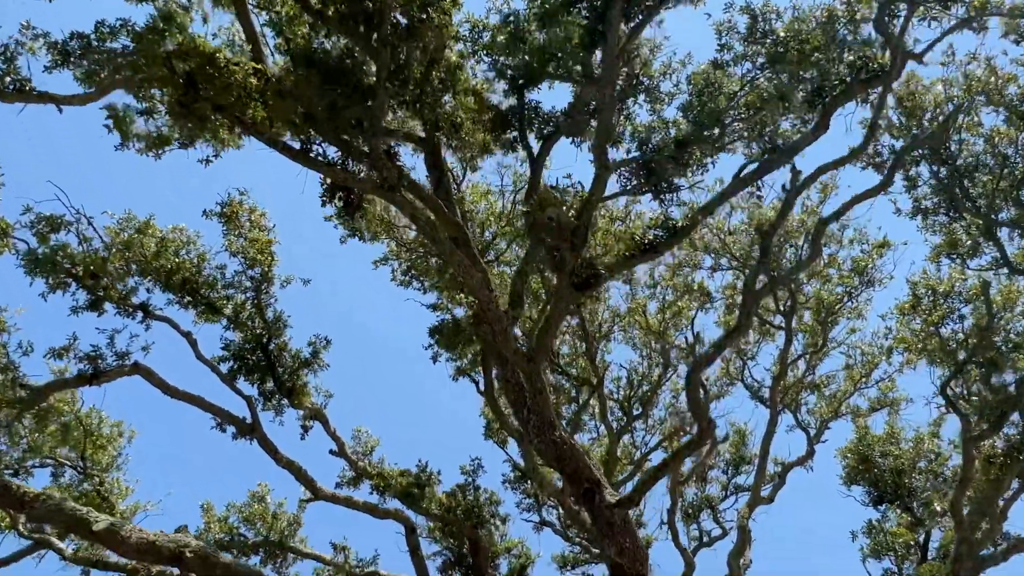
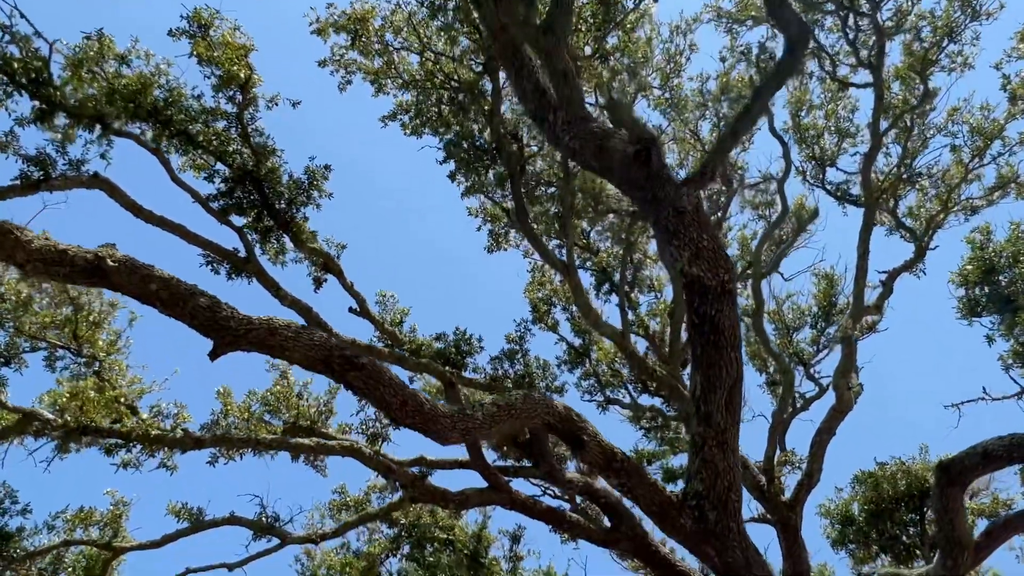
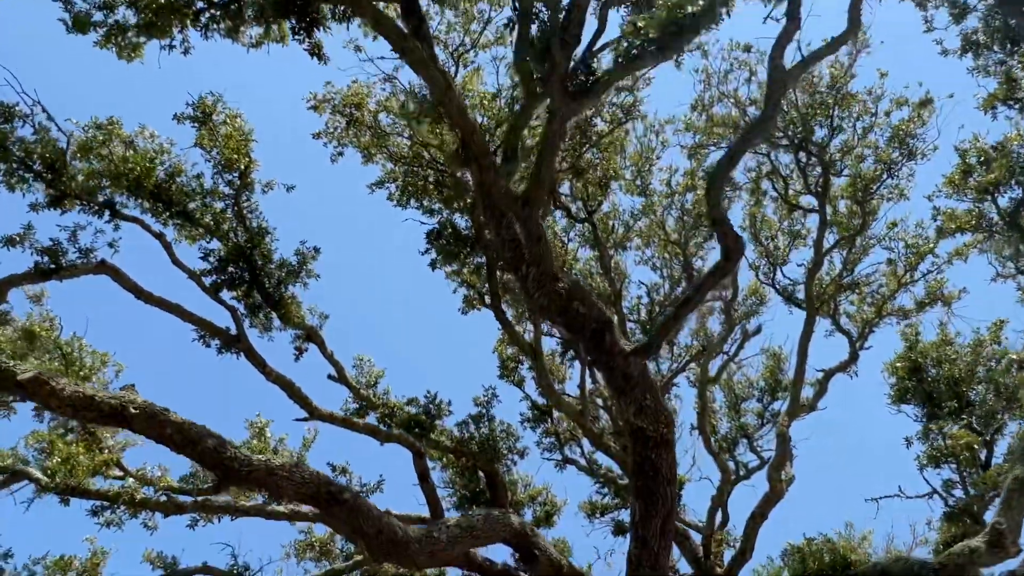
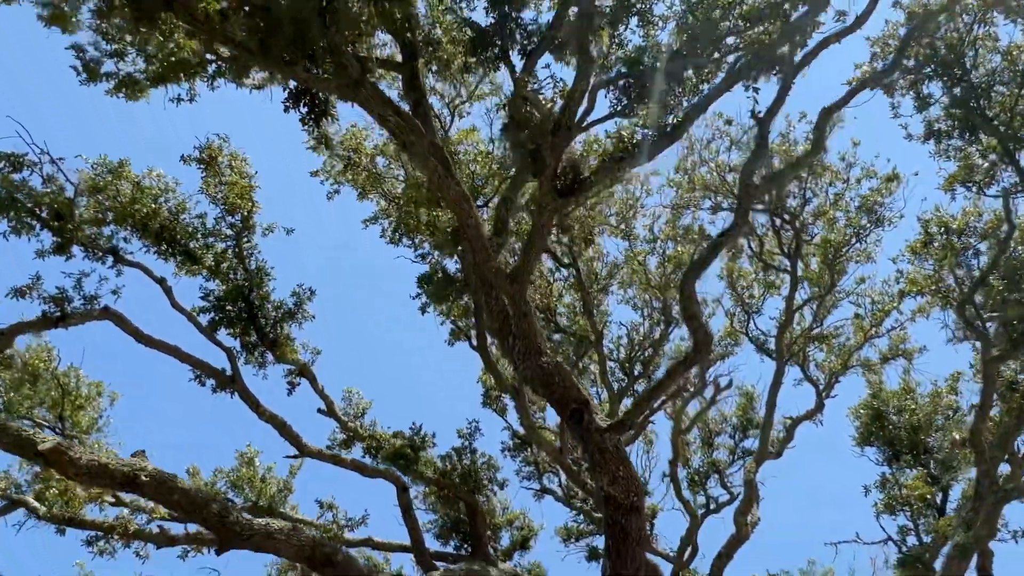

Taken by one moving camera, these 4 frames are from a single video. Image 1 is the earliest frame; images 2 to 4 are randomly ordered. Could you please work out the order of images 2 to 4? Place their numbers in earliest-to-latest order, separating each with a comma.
4, 3, 2
